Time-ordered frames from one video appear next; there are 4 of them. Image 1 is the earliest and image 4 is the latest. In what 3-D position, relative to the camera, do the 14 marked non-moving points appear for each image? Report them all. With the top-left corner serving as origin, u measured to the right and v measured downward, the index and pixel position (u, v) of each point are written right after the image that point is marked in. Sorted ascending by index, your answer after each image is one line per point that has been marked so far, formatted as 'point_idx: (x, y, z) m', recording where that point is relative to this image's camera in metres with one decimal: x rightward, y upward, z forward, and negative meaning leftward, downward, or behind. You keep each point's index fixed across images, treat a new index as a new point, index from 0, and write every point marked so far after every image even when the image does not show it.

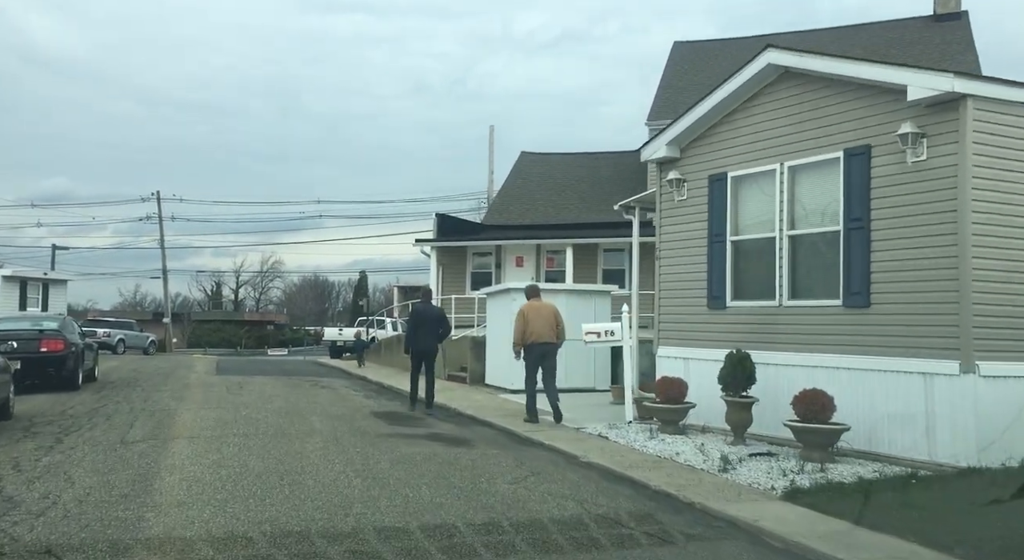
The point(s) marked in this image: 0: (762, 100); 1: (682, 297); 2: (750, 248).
0: (+2.7, +2.0, +9.9) m
1: (+2.0, -0.2, +11.0) m
2: (+2.6, +0.3, +10.1) m
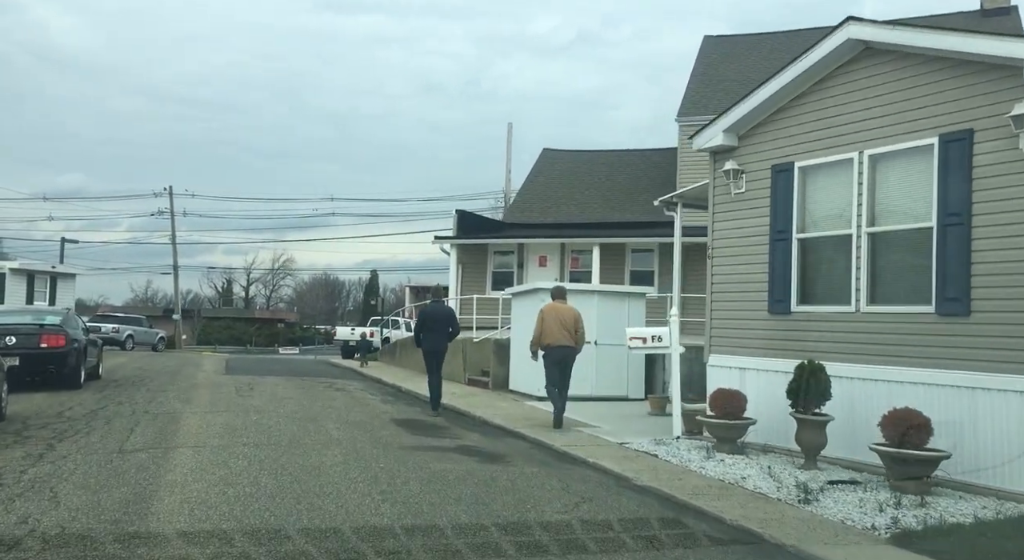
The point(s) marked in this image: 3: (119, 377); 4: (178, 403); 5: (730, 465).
0: (+3.1, +1.9, +8.9) m
1: (+2.5, -0.2, +9.9) m
2: (+3.1, +0.3, +9.1) m
3: (-8.6, -2.1, +20.0) m
4: (-5.2, -1.9, +14.1) m
5: (+2.0, -1.7, +8.3) m
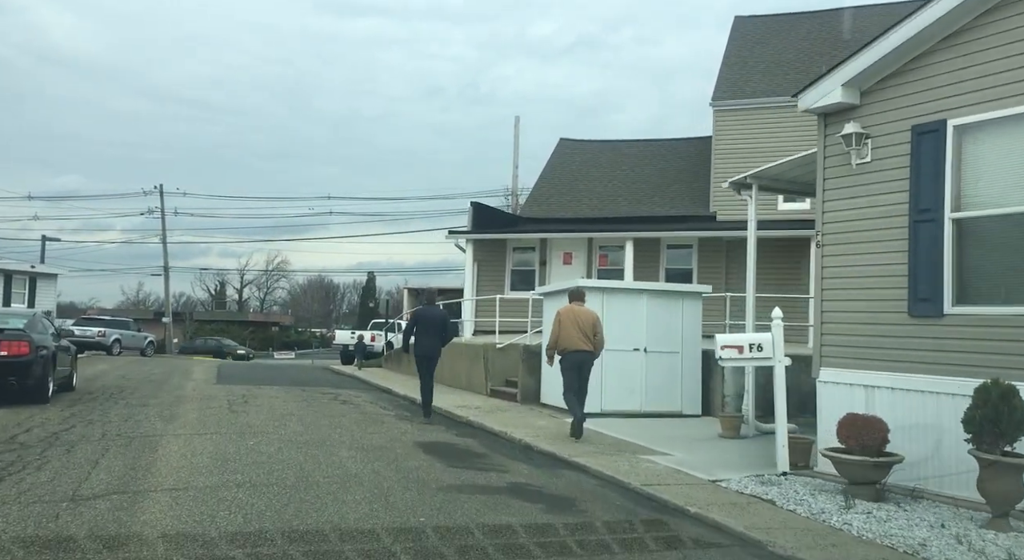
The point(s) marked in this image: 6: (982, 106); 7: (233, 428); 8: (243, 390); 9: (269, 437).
0: (+3.7, +2.0, +6.8) m
1: (+3.0, -0.2, +7.9) m
2: (+3.6, +0.4, +7.0) m
3: (-8.2, -2.1, +17.9) m
4: (-4.6, -1.9, +11.9) m
5: (+2.6, -1.6, +6.2) m
6: (+3.6, +1.3, +7.0) m
7: (-3.5, -1.9, +11.4) m
8: (-5.2, -2.1, +17.6) m
9: (-2.8, -1.8, +10.5) m
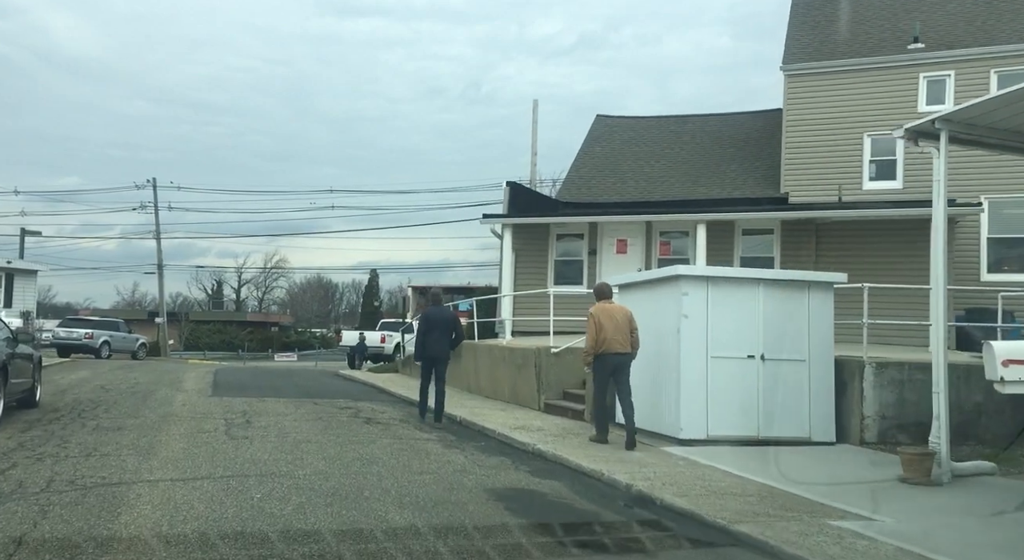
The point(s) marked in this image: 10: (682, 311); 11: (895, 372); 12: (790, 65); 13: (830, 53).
0: (+4.6, +2.1, +3.8) m
1: (+4.0, 0.0, +4.8) m
2: (+4.5, +0.5, +4.0) m
3: (-7.3, -2.0, +14.8) m
4: (-3.7, -1.7, +8.9) m
5: (+3.5, -1.5, +3.2) m
6: (+4.5, +1.5, +3.9) m
7: (-2.6, -1.7, +8.3) m
8: (-4.3, -2.0, +14.6) m
9: (-1.9, -1.7, +7.5) m
10: (+1.9, -0.4, +10.3) m
11: (+4.4, -1.1, +10.4) m
12: (+5.9, +4.6, +19.4) m
13: (+6.8, +4.8, +19.4) m
